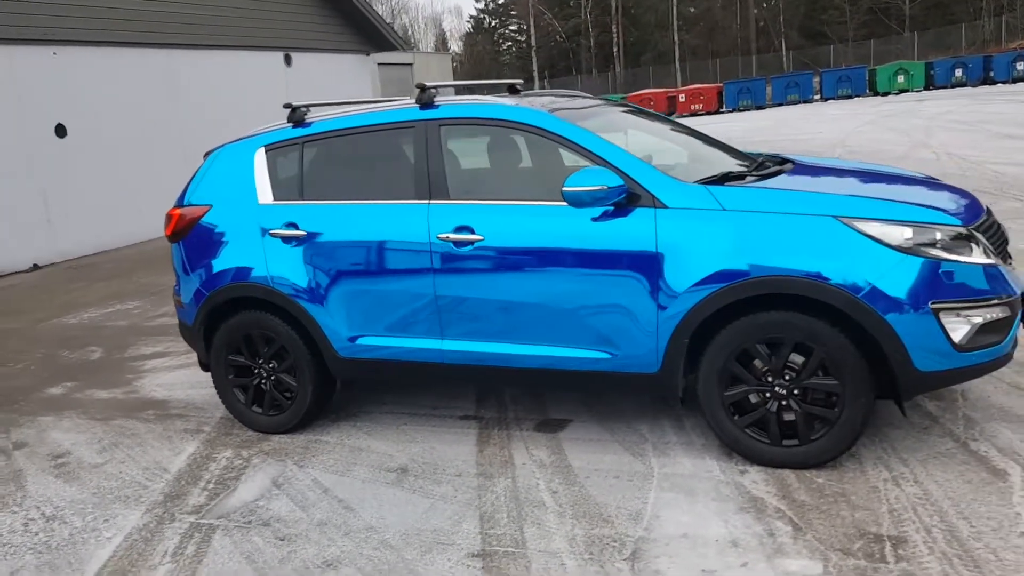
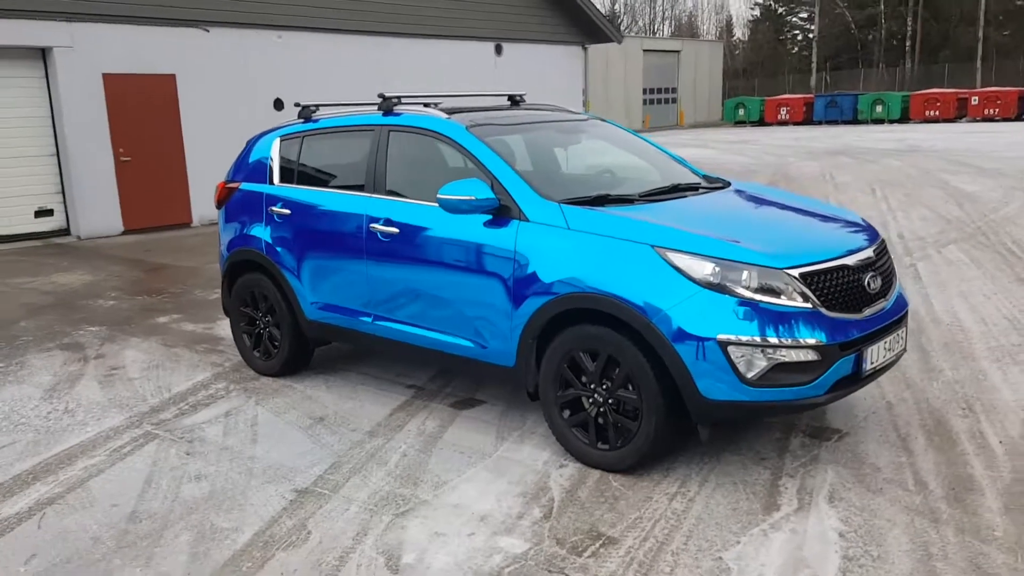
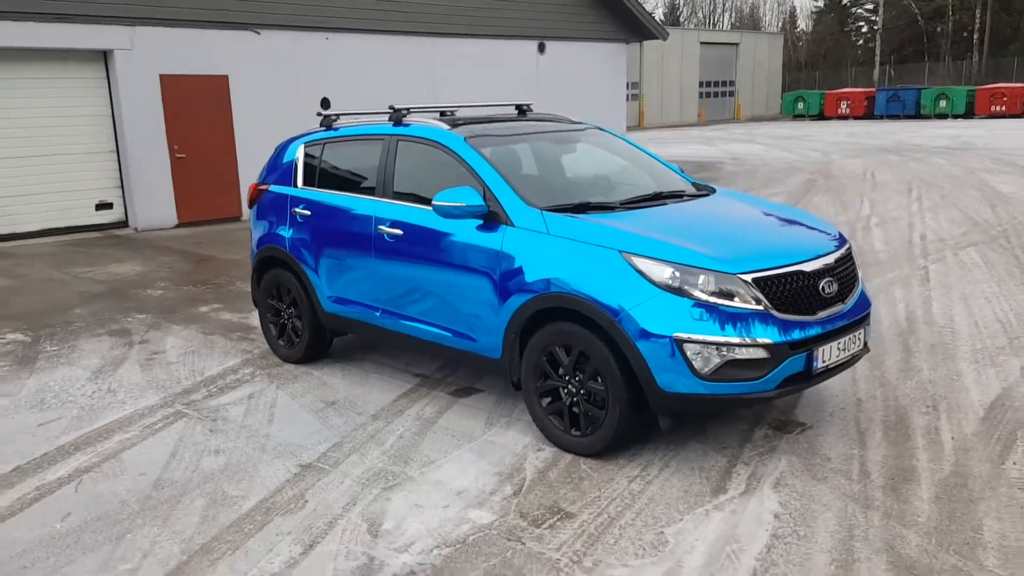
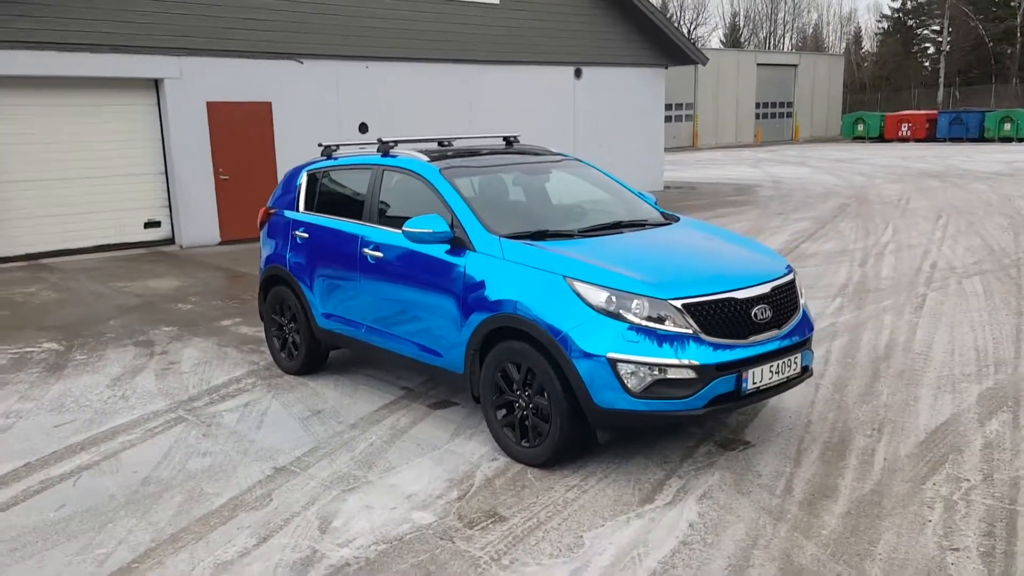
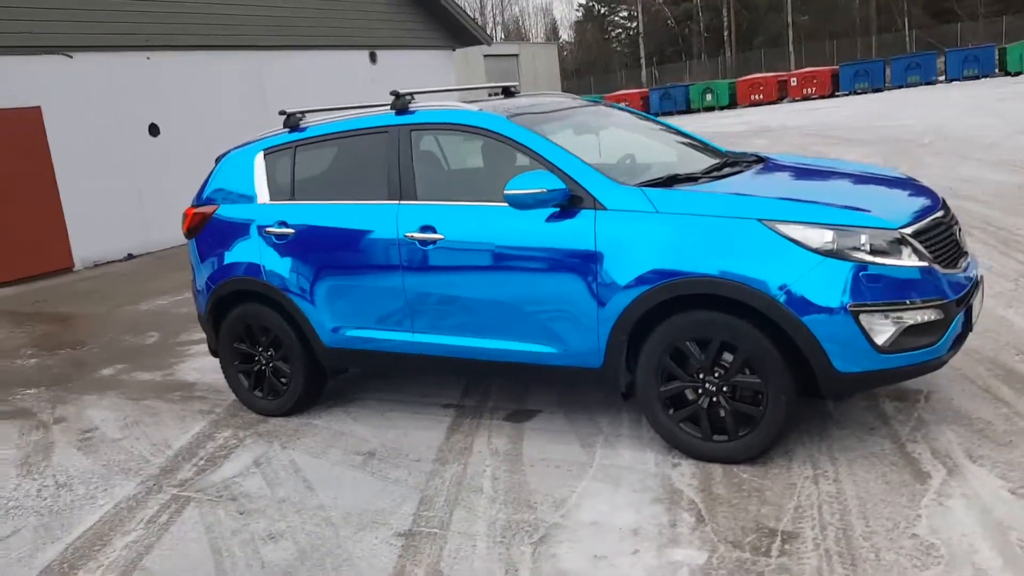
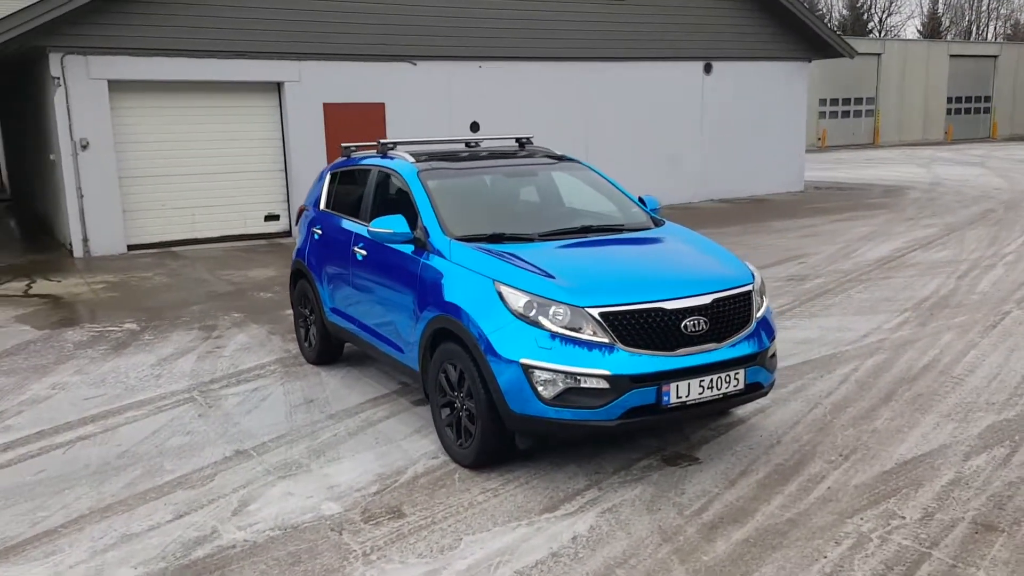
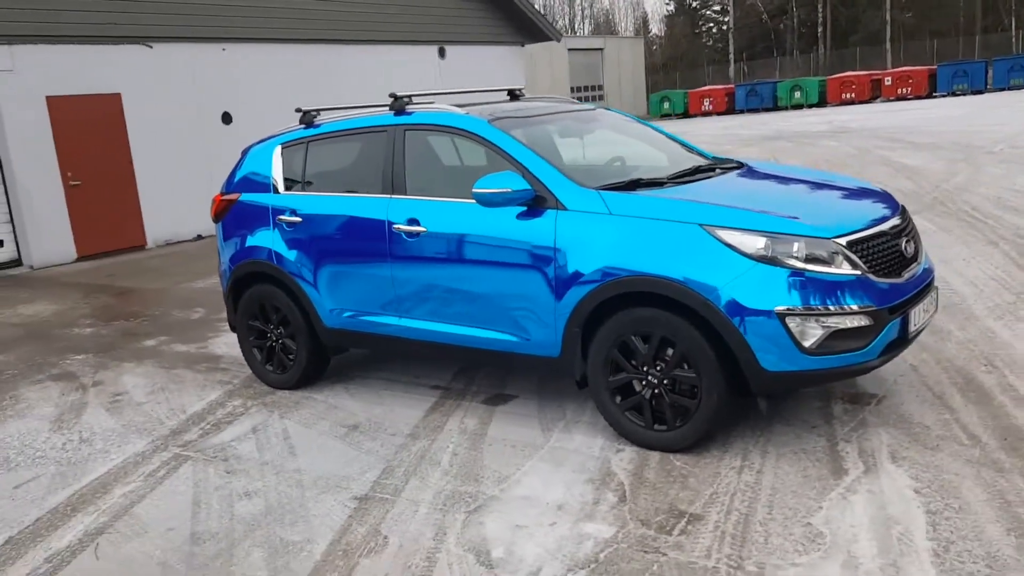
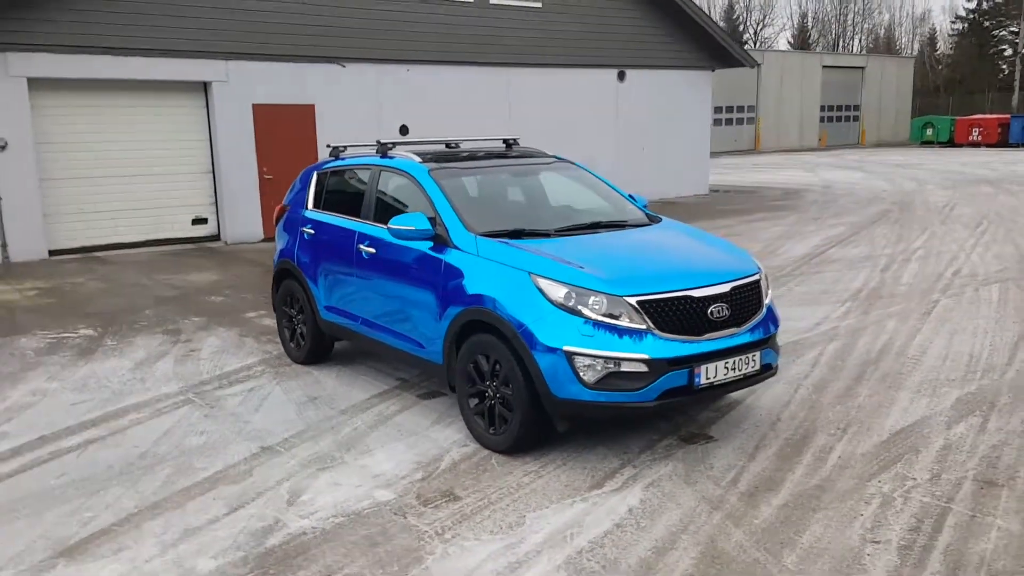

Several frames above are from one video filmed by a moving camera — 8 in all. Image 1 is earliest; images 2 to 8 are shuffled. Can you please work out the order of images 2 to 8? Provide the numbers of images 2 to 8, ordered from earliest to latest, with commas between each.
5, 7, 2, 3, 4, 8, 6
